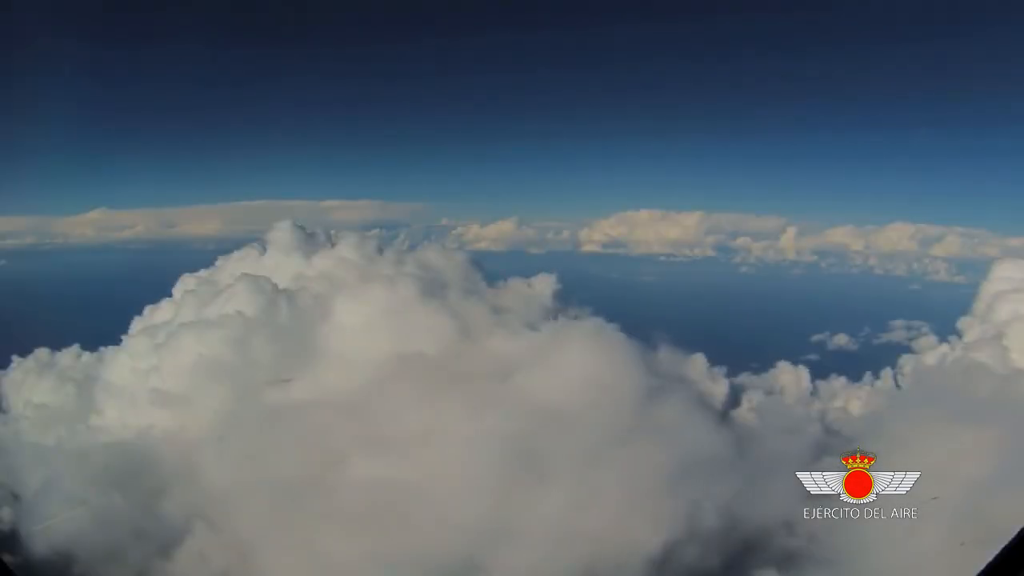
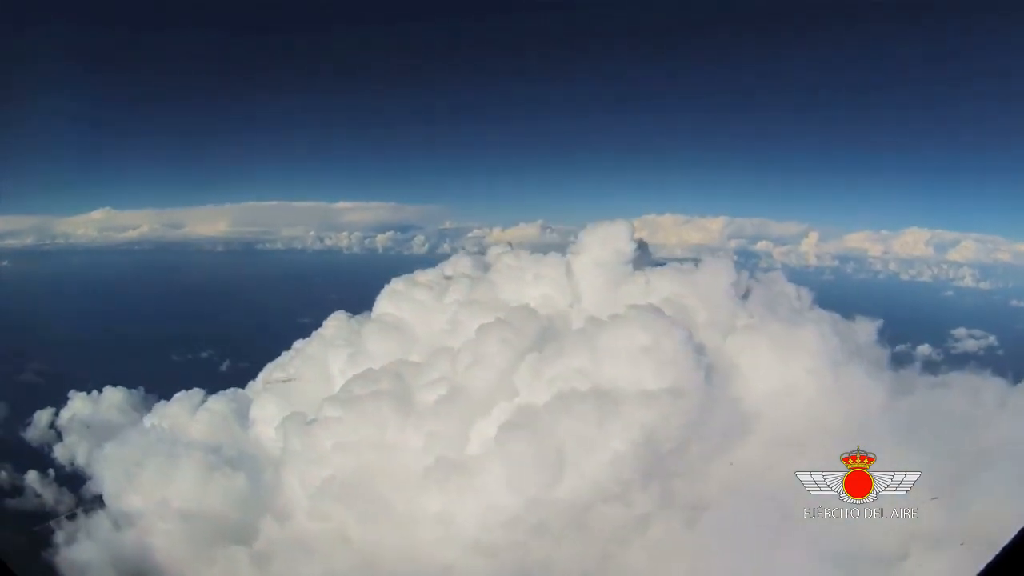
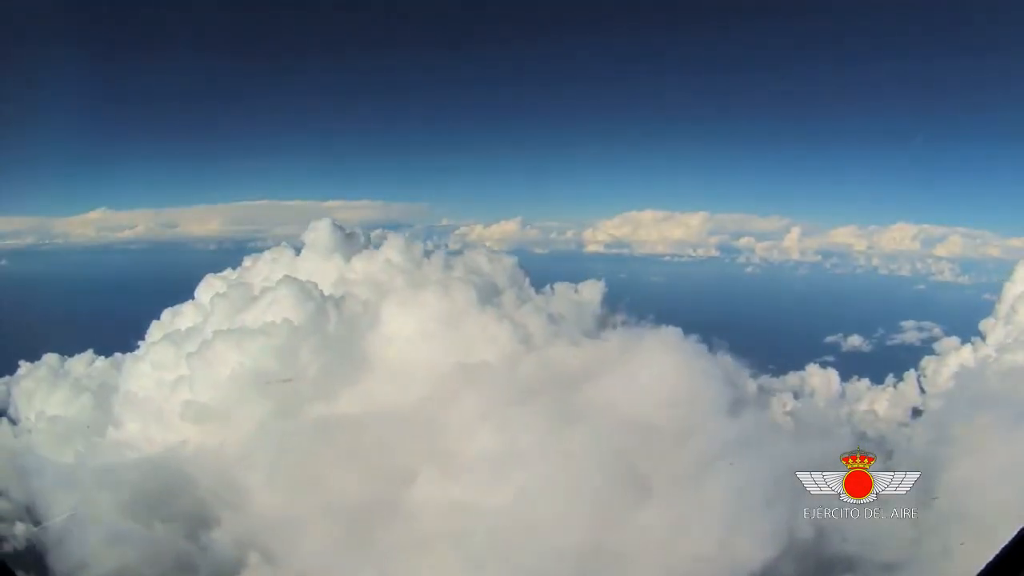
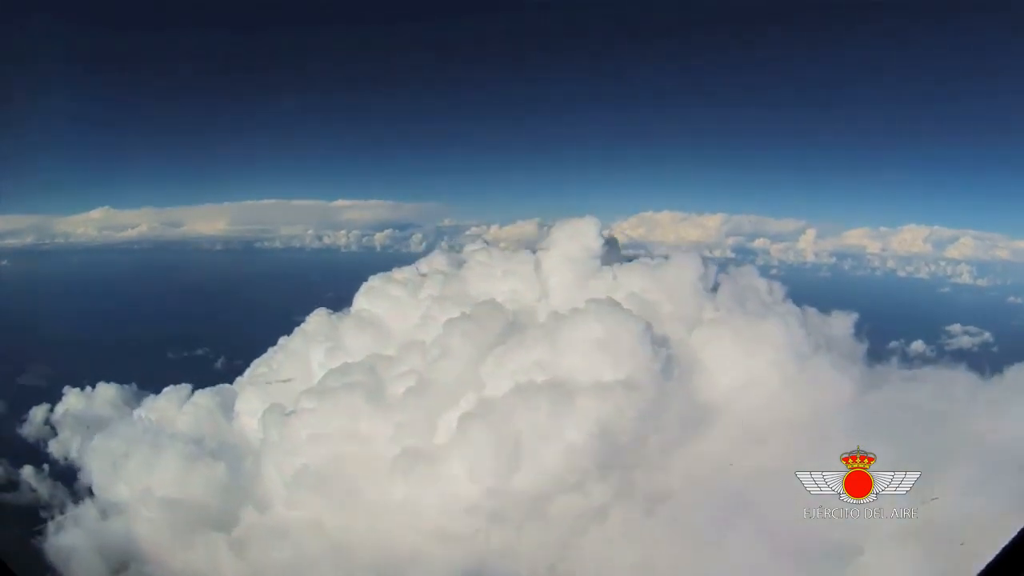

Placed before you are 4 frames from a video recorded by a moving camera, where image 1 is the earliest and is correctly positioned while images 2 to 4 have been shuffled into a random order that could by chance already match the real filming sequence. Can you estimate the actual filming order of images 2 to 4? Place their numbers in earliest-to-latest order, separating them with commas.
3, 4, 2
